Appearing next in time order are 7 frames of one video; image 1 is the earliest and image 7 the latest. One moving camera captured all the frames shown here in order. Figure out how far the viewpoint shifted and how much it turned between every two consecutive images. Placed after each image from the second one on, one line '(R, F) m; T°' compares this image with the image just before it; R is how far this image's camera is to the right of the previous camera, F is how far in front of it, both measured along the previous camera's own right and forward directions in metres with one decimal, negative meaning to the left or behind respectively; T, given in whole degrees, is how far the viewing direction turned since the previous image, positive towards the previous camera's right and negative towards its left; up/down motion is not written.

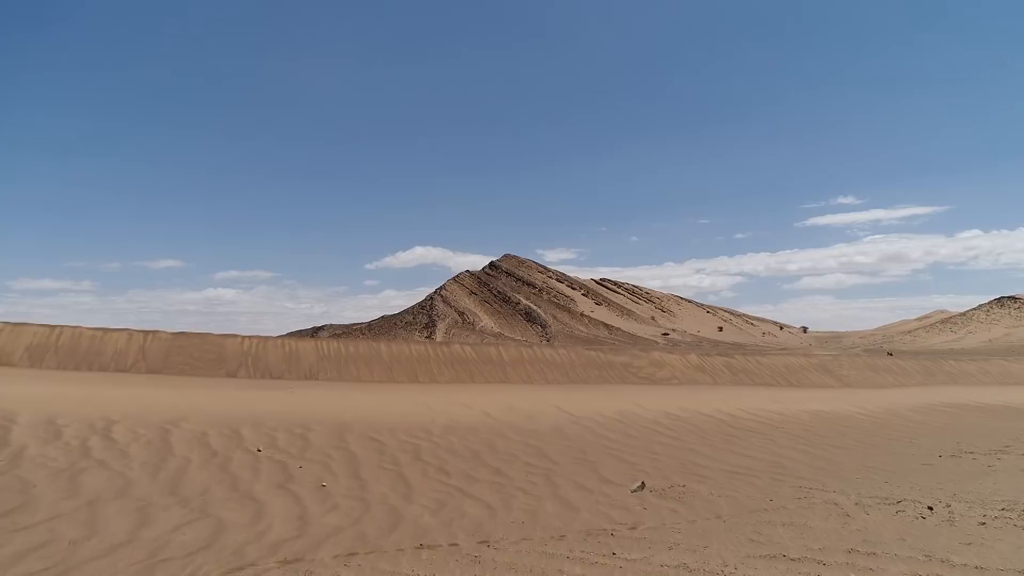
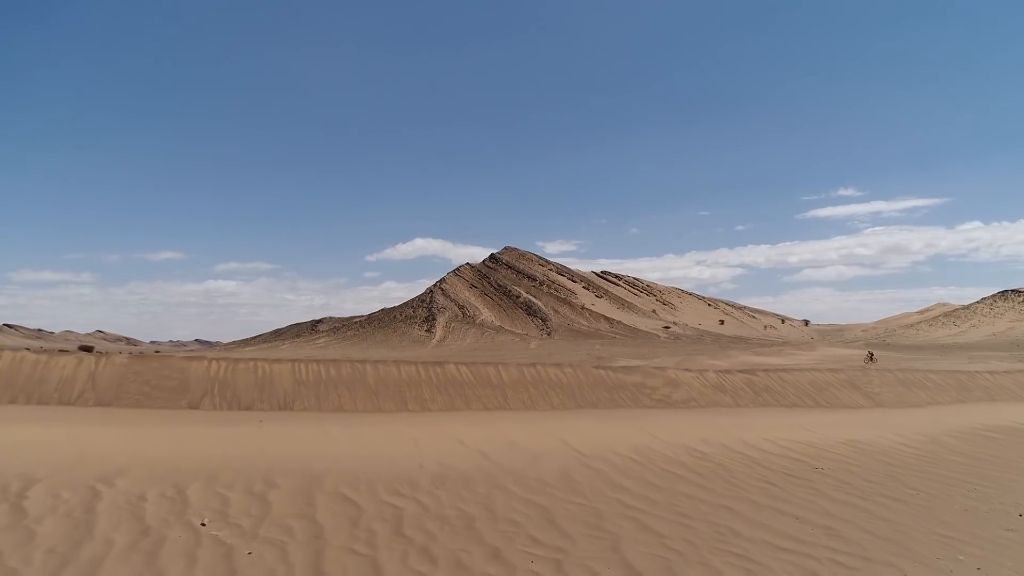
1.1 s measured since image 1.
(0.0, +1.1) m; 0°
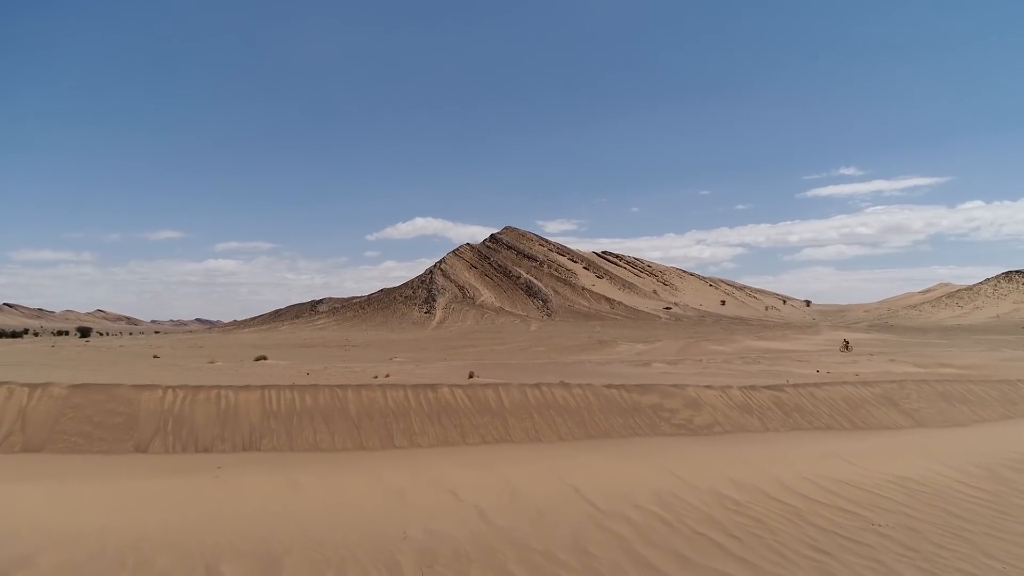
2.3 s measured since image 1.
(0.0, +1.2) m; 0°
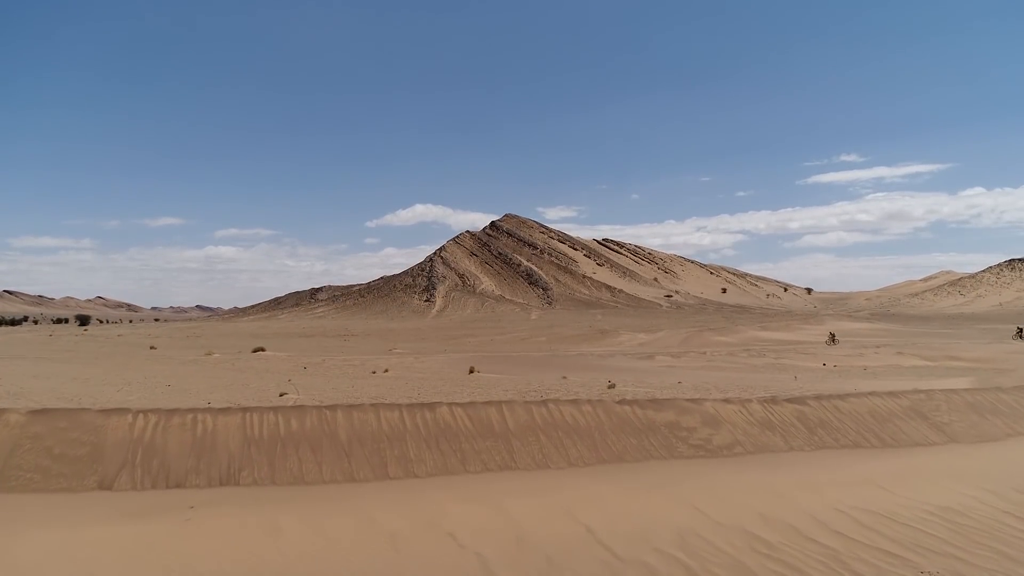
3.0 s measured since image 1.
(-0.1, +0.7) m; 0°
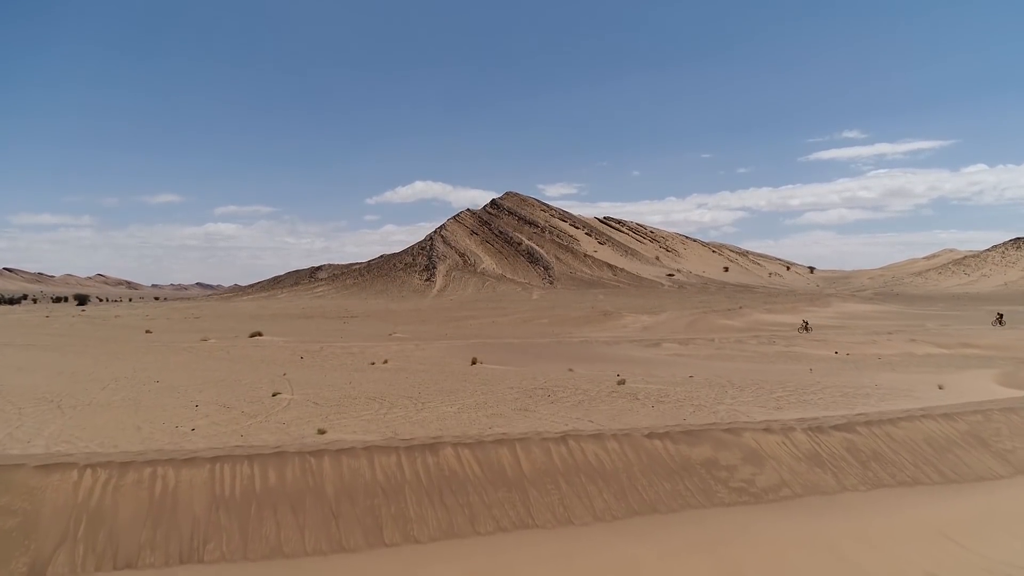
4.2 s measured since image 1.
(-0.2, +1.2) m; 0°
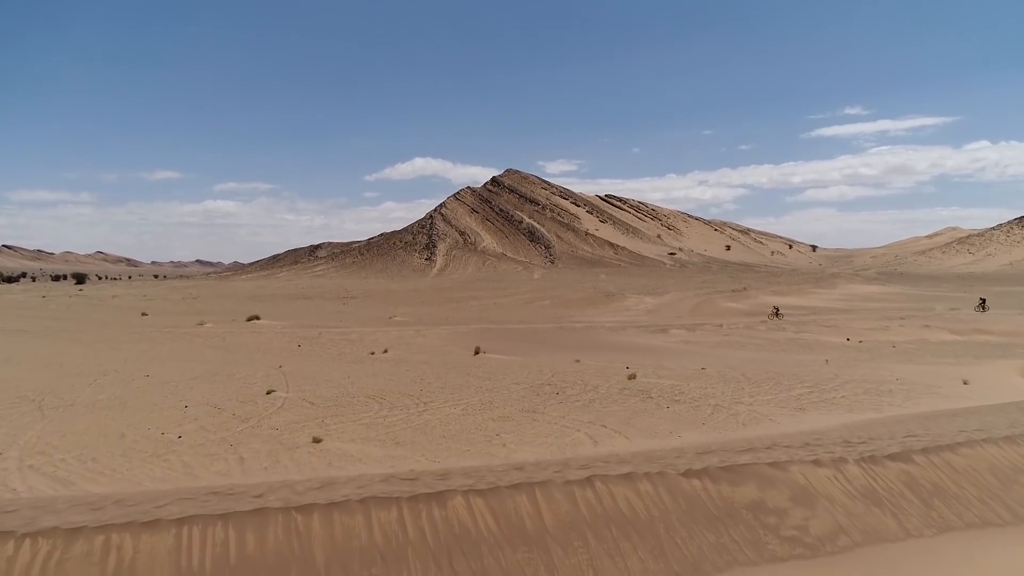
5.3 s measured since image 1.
(-0.2, +1.1) m; 0°
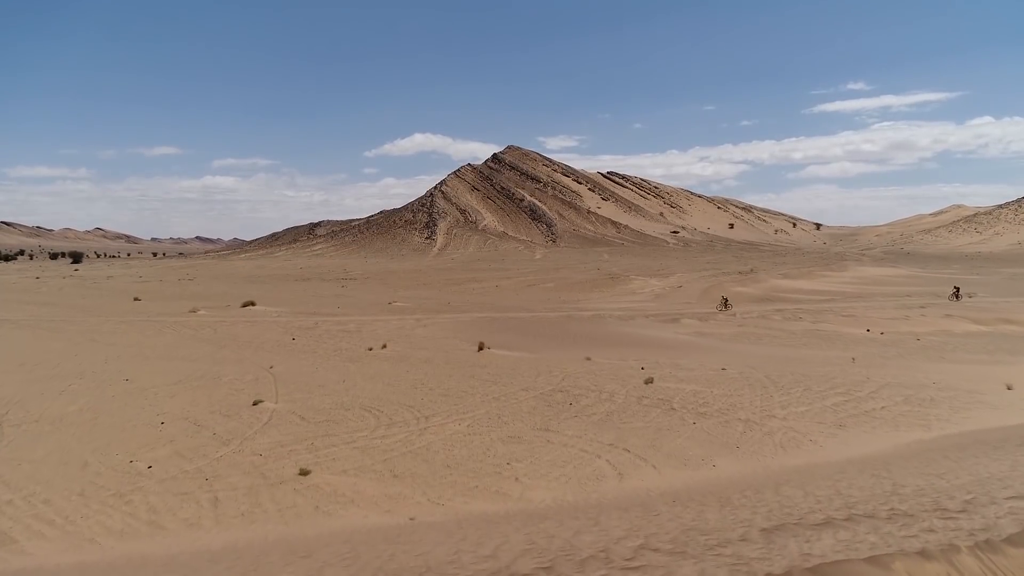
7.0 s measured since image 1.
(-0.2, +1.7) m; 0°
